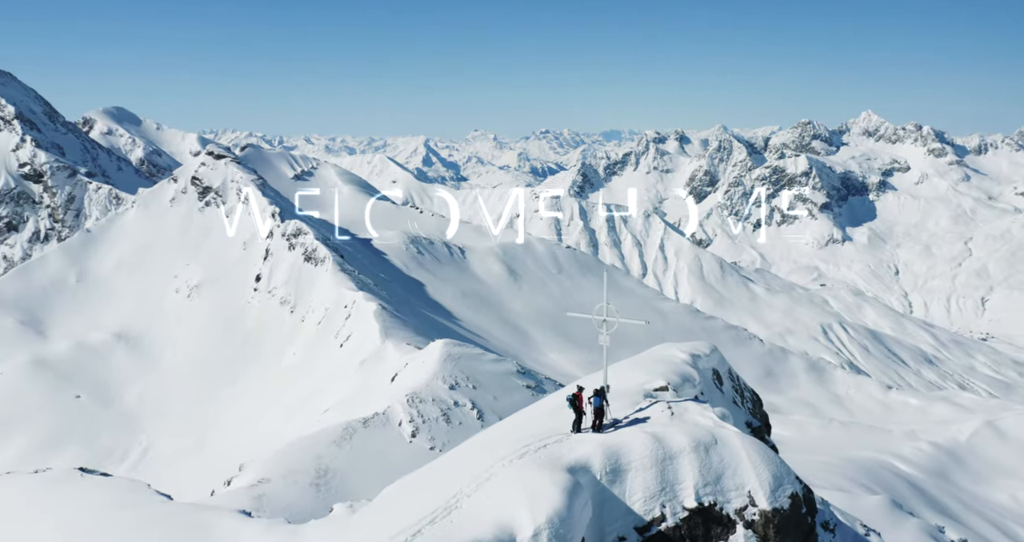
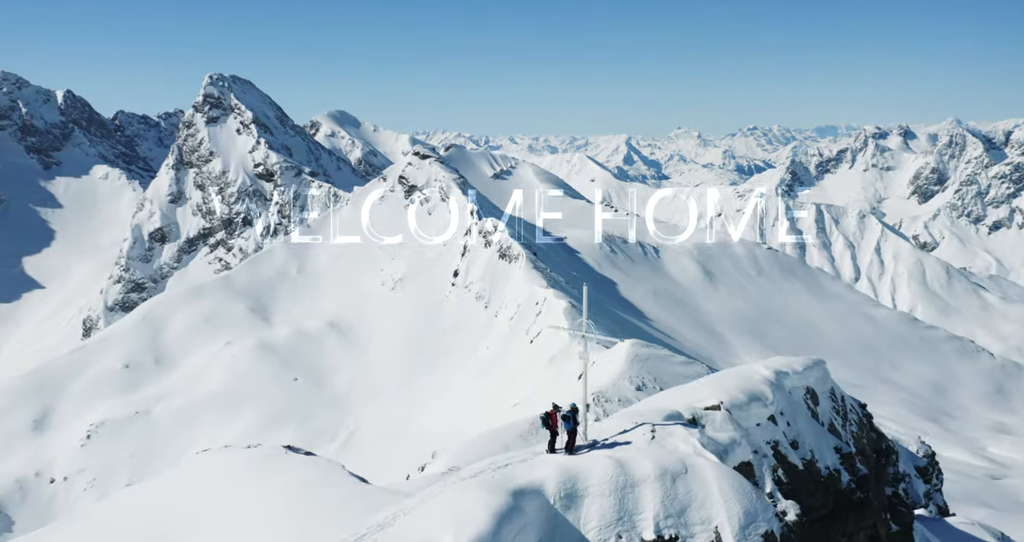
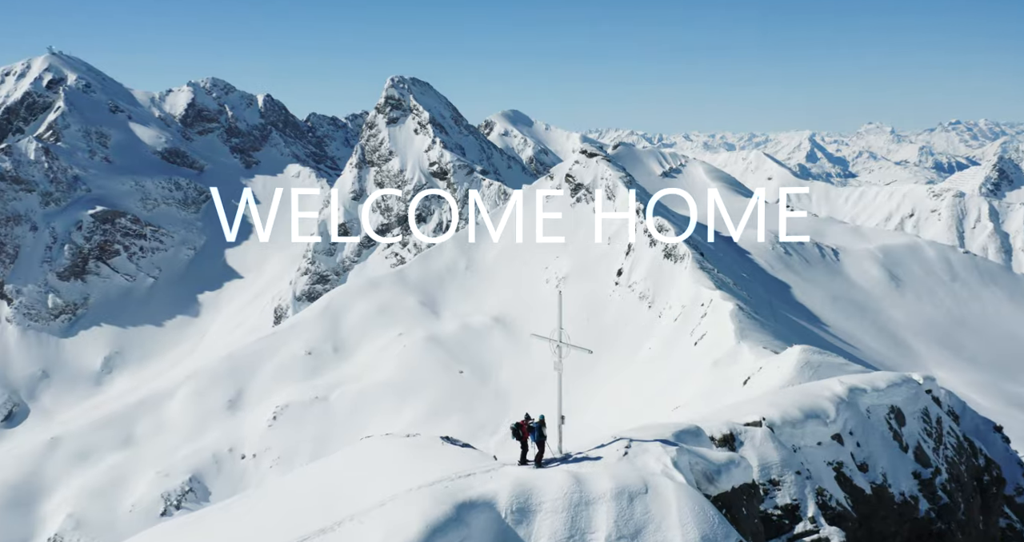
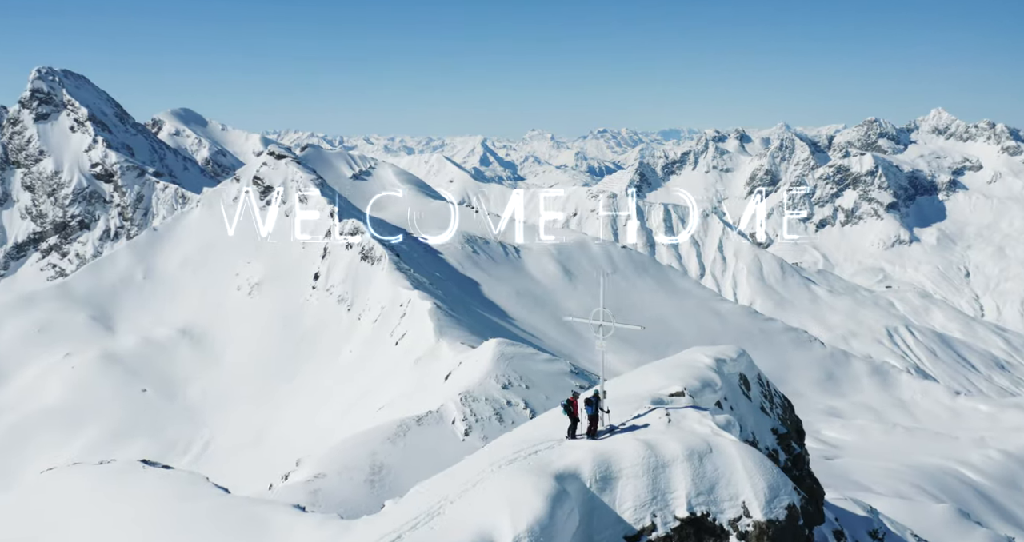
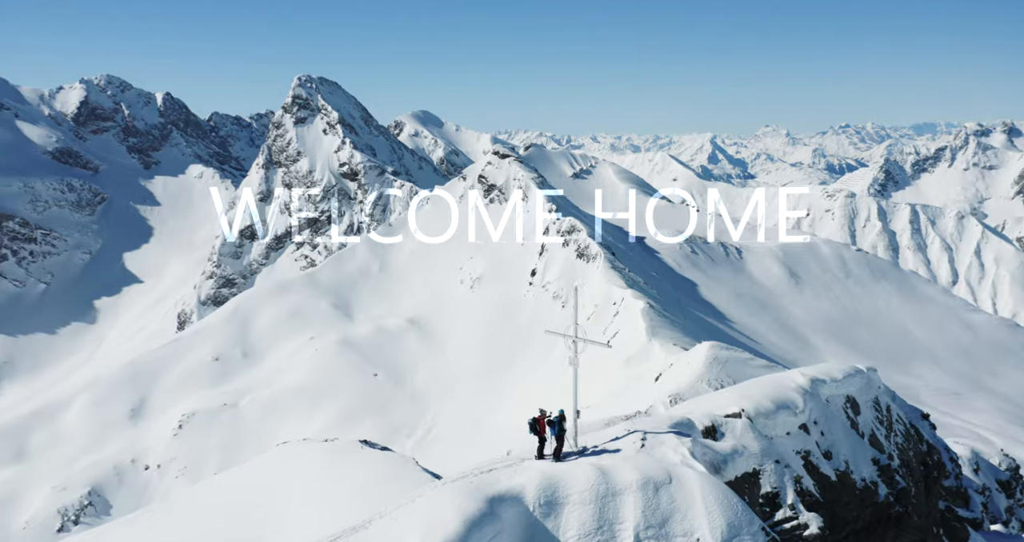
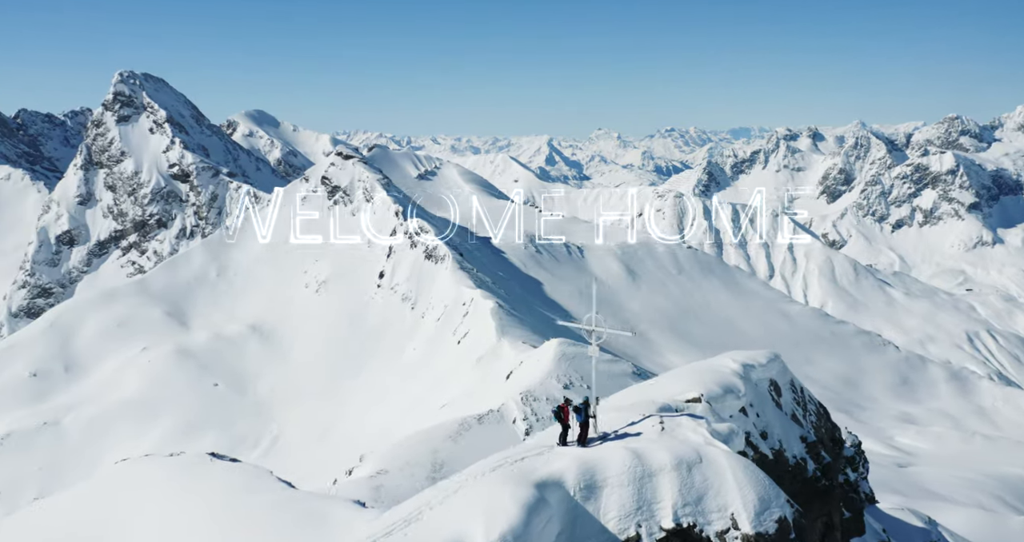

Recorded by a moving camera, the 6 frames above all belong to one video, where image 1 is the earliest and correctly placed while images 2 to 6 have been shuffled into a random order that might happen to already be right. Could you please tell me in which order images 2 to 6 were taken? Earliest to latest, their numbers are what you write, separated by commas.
4, 6, 2, 5, 3
